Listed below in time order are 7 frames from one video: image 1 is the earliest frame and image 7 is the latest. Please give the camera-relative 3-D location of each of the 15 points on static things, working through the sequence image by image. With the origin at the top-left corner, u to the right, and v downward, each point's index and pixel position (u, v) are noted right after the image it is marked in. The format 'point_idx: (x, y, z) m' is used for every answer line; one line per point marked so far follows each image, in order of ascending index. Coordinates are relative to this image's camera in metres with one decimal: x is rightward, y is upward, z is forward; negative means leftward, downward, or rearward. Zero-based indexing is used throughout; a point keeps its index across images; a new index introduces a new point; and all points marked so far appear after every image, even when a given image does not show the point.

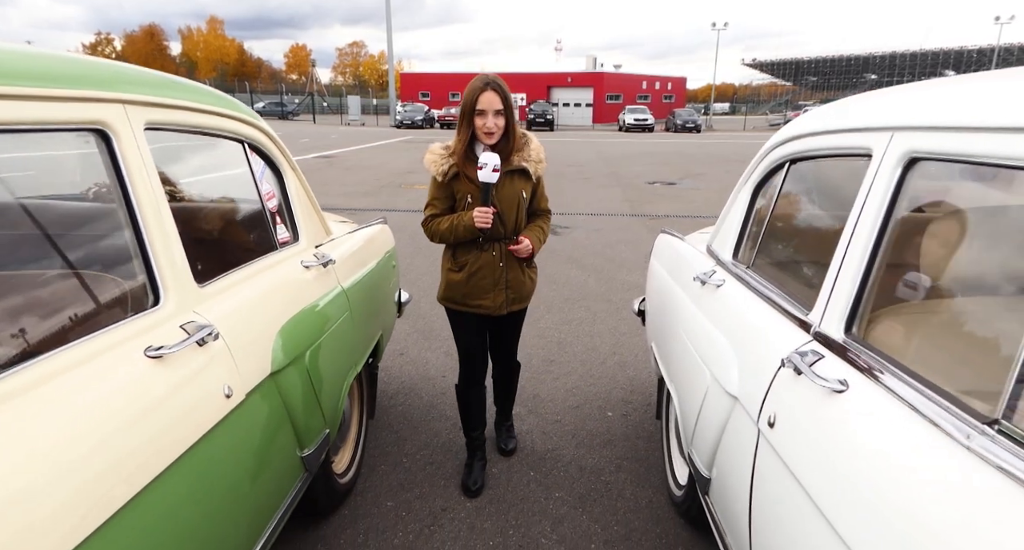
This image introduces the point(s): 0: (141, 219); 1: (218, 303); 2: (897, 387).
0: (-1.0, +0.2, +1.5) m
1: (-0.9, -0.1, +1.7) m
2: (+0.8, -0.2, +1.2) m
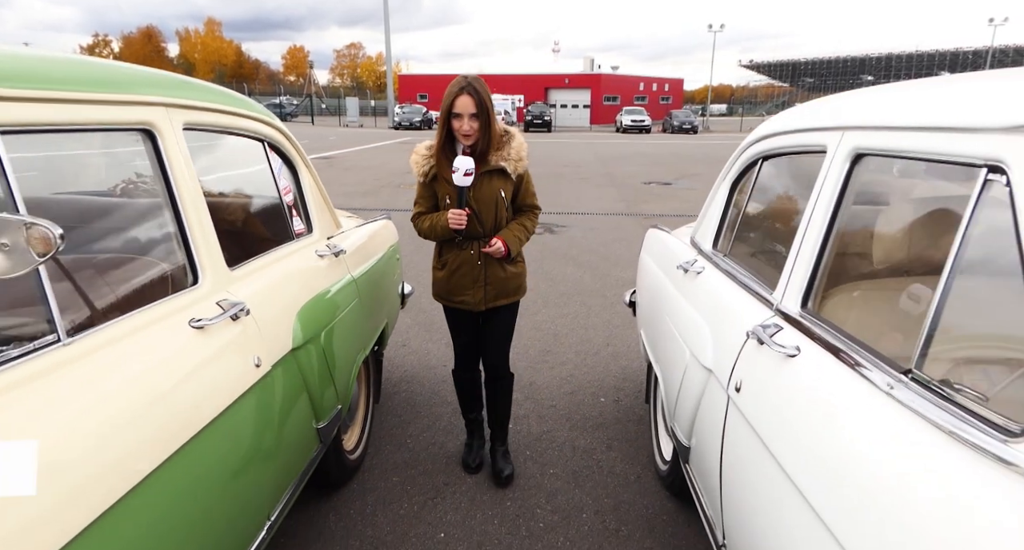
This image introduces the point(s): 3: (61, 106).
0: (-1.0, +0.2, +1.7) m
1: (-0.9, 0.0, +1.9) m
2: (+0.8, -0.2, +1.4) m
3: (-1.0, +0.4, +1.3) m
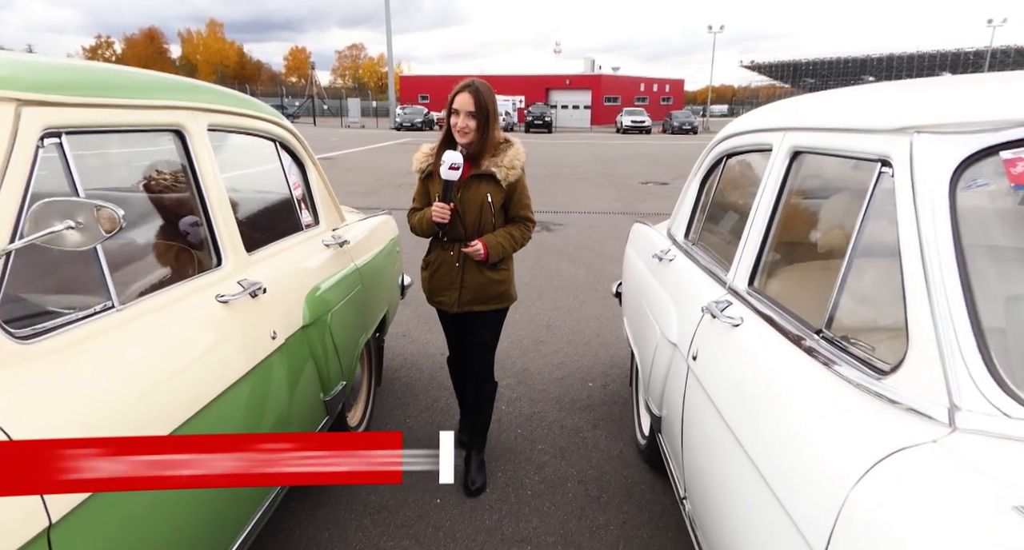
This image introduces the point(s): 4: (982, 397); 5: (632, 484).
0: (-1.0, +0.3, +1.9) m
1: (-0.9, 0.0, +2.2) m
2: (+0.7, -0.1, +1.6) m
3: (-1.1, +0.4, +1.6) m
4: (+0.8, -0.2, +1.0) m
5: (+0.6, -1.0, +2.8) m
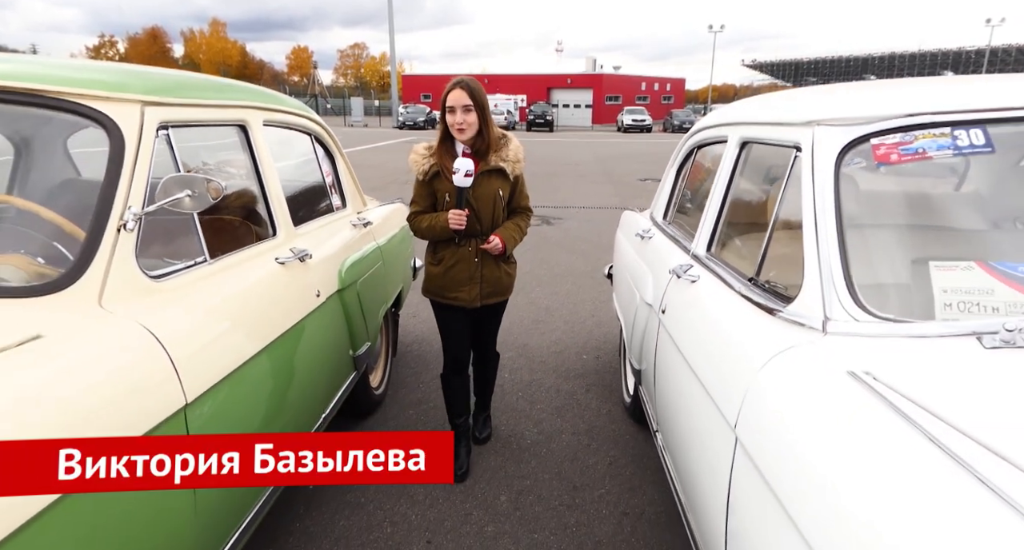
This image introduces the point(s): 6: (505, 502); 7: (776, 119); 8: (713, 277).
0: (-1.0, +0.4, +2.4) m
1: (-0.9, +0.1, +2.6) m
2: (+0.7, 0.0, +2.0) m
3: (-1.1, +0.6, +2.0) m
4: (+0.8, -0.1, +1.4) m
5: (+0.6, -0.9, +3.2) m
6: (0.0, -1.0, +2.6) m
7: (+0.9, +0.5, +1.9) m
8: (+0.7, 0.0, +2.1) m
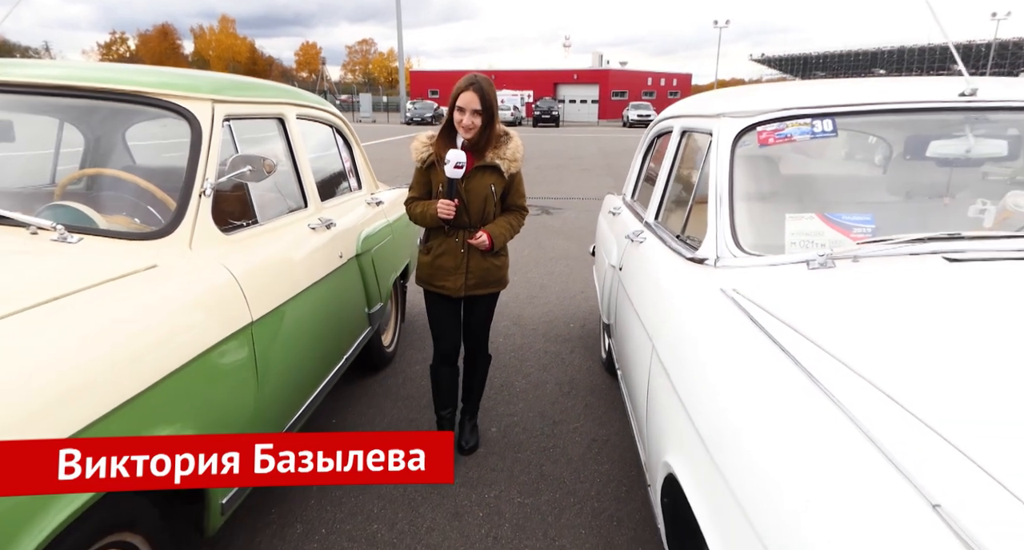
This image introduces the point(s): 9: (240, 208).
0: (-1.1, +0.6, +2.9) m
1: (-1.0, +0.3, +3.1) m
2: (+0.7, +0.2, +2.6) m
3: (-1.2, +0.7, +2.5) m
4: (+0.7, +0.1, +1.9) m
5: (+0.5, -0.7, +3.7) m
6: (-0.1, -0.9, +3.2) m
7: (+0.8, +0.7, +2.4) m
8: (+0.6, +0.2, +2.6) m
9: (-1.1, +0.3, +2.4) m
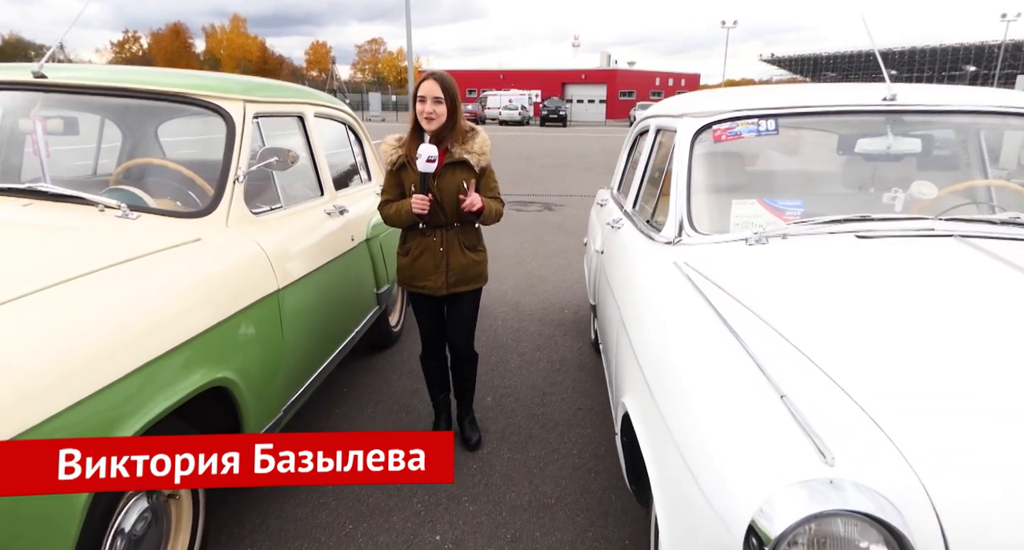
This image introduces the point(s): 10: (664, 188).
0: (-1.1, +0.7, +3.2) m
1: (-1.0, +0.4, +3.5) m
2: (+0.6, +0.3, +2.9) m
3: (-1.2, +0.8, +2.9) m
4: (+0.7, +0.2, +2.3) m
5: (+0.5, -0.6, +4.1) m
6: (-0.1, -0.8, +3.5) m
7: (+0.8, +0.8, +2.7) m
8: (+0.6, +0.3, +2.9) m
9: (-1.2, +0.4, +2.8) m
10: (+0.7, +0.4, +2.6) m
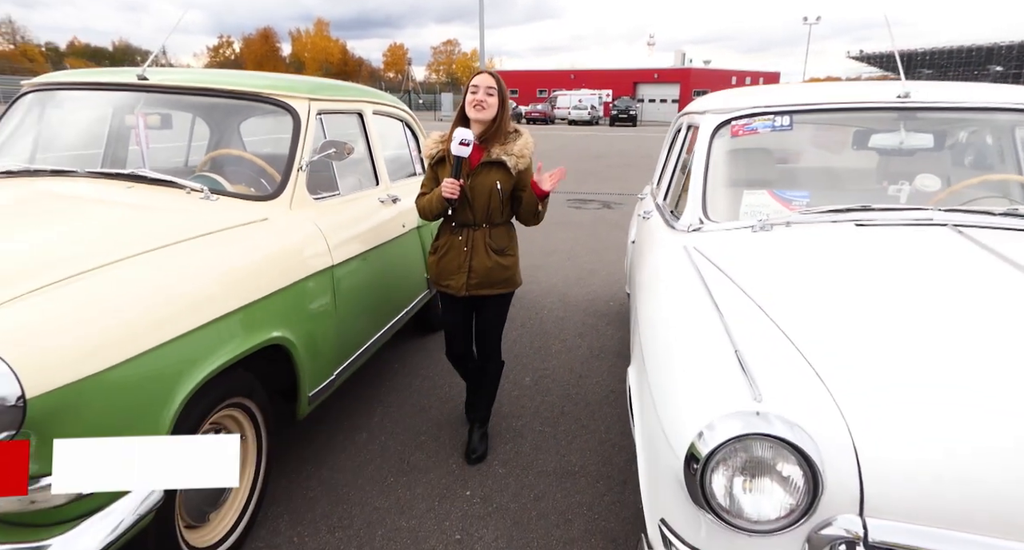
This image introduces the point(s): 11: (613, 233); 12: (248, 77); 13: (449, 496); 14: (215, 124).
0: (-0.9, +0.8, +3.6) m
1: (-0.8, +0.5, +3.8) m
2: (+0.8, +0.3, +3.0) m
3: (-1.0, +0.9, +3.2) m
4: (+0.8, +0.2, +2.4) m
5: (+0.8, -0.6, +4.2) m
6: (+0.1, -0.7, +3.7) m
7: (+0.9, +0.8, +2.9) m
8: (+0.8, +0.3, +3.1) m
9: (-1.0, +0.5, +3.1) m
10: (+0.8, +0.4, +2.7) m
11: (+1.4, +0.5, +8.0) m
12: (-1.4, +1.0, +3.1) m
13: (-0.3, -1.0, +2.6) m
14: (-1.5, +0.8, +3.0) m
